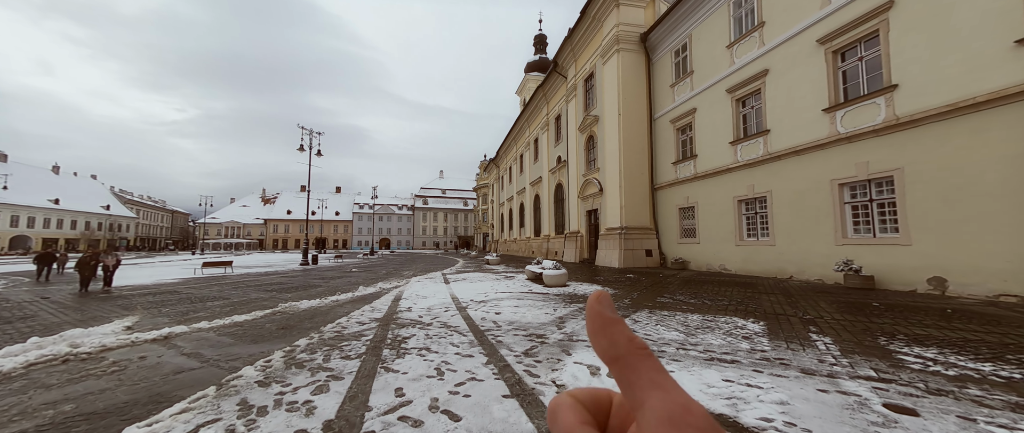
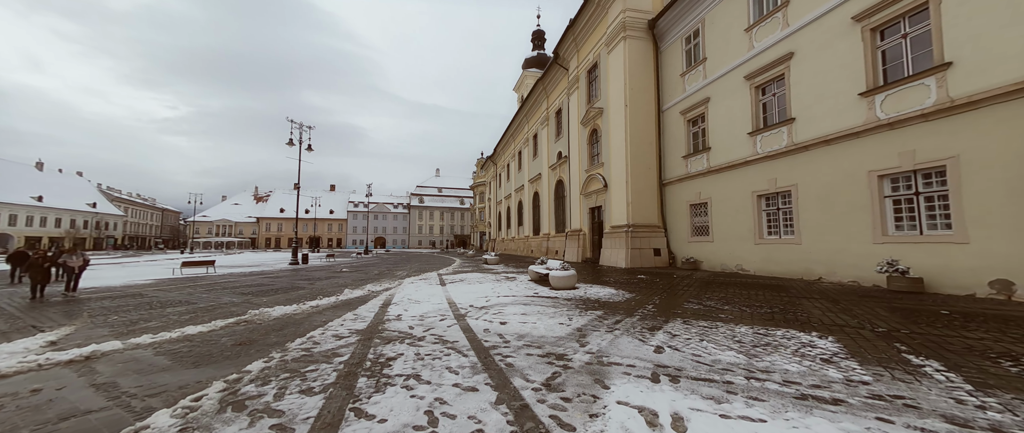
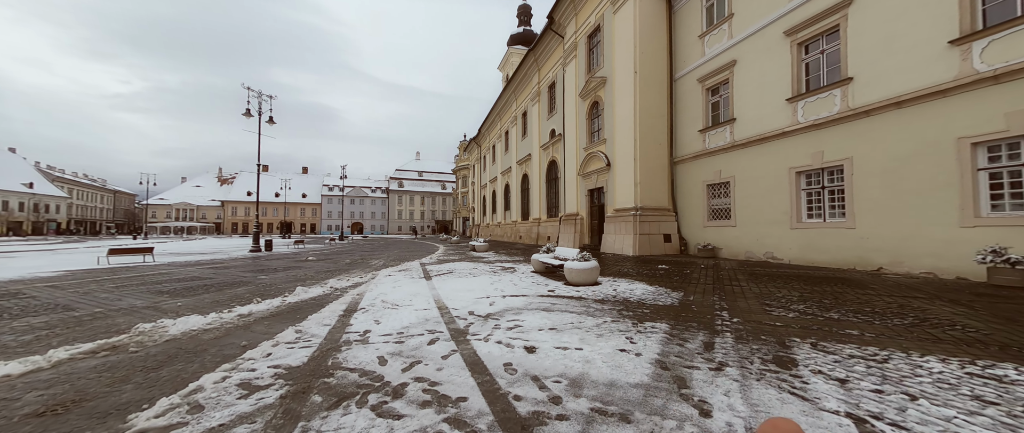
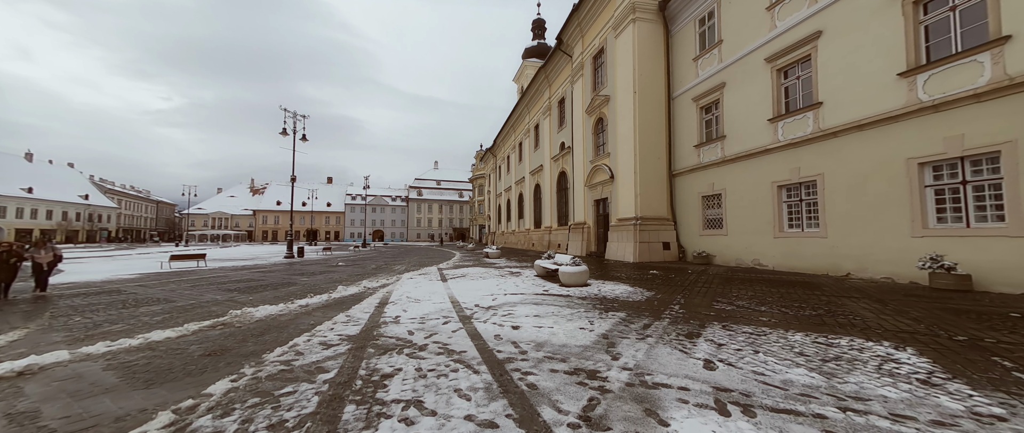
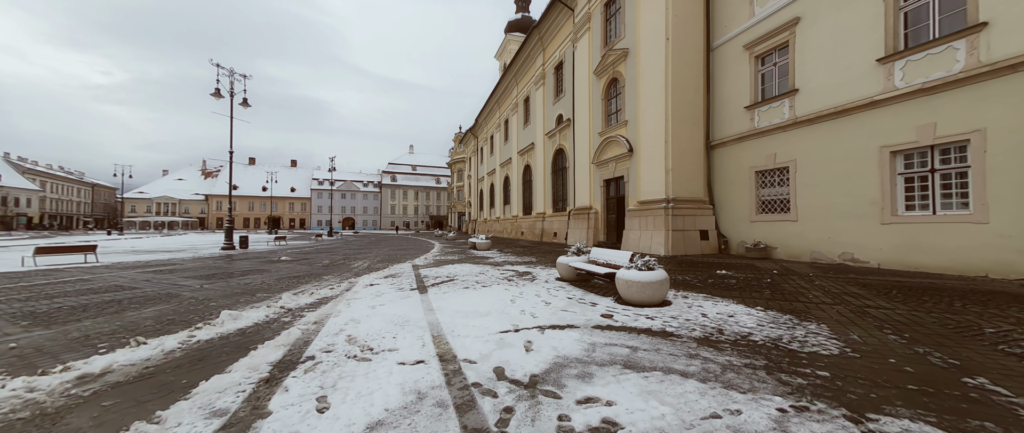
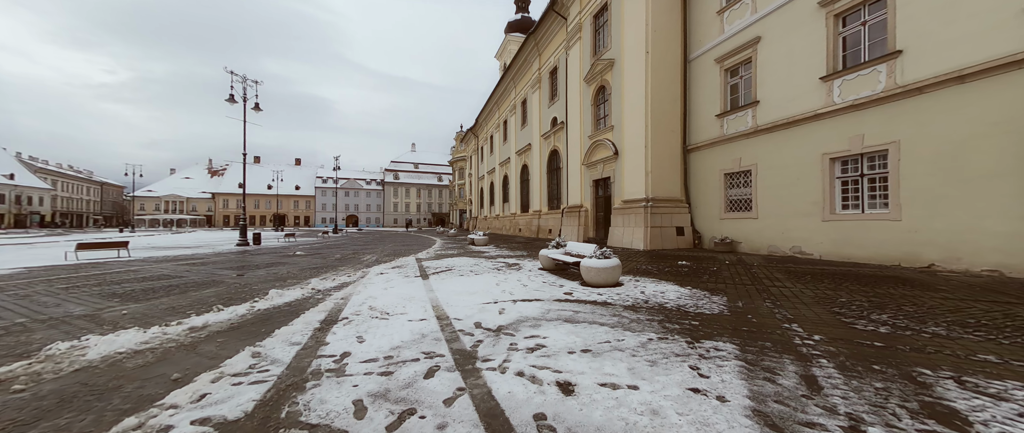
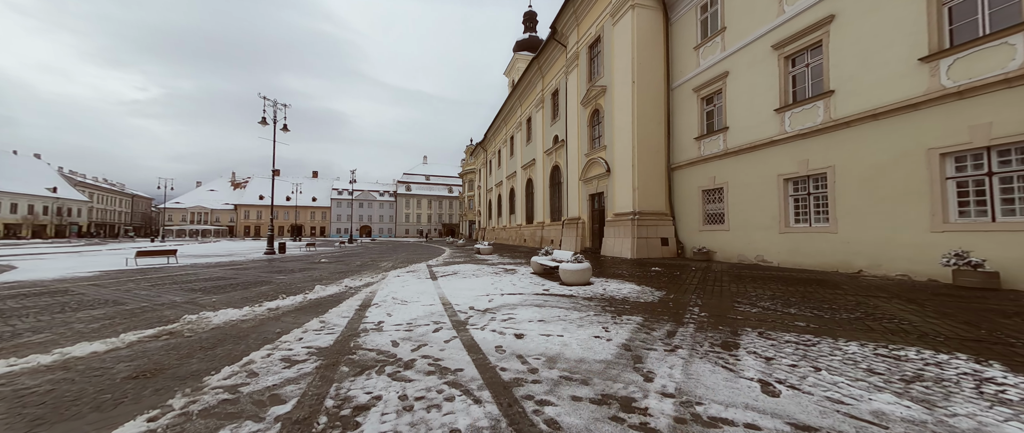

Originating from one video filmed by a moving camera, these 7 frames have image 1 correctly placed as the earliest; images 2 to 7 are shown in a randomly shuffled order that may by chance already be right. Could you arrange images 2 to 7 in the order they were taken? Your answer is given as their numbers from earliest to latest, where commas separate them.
2, 4, 7, 3, 6, 5
